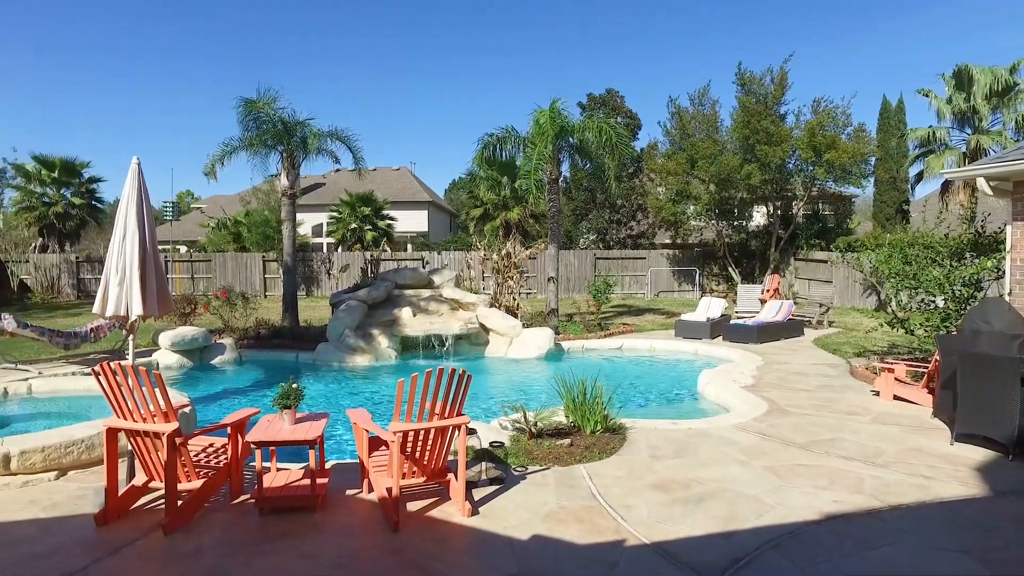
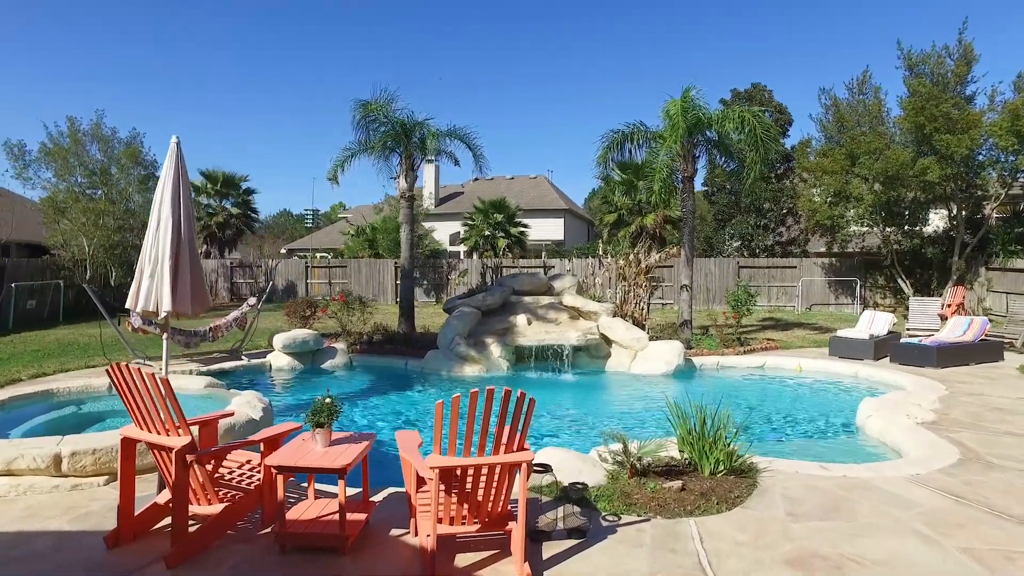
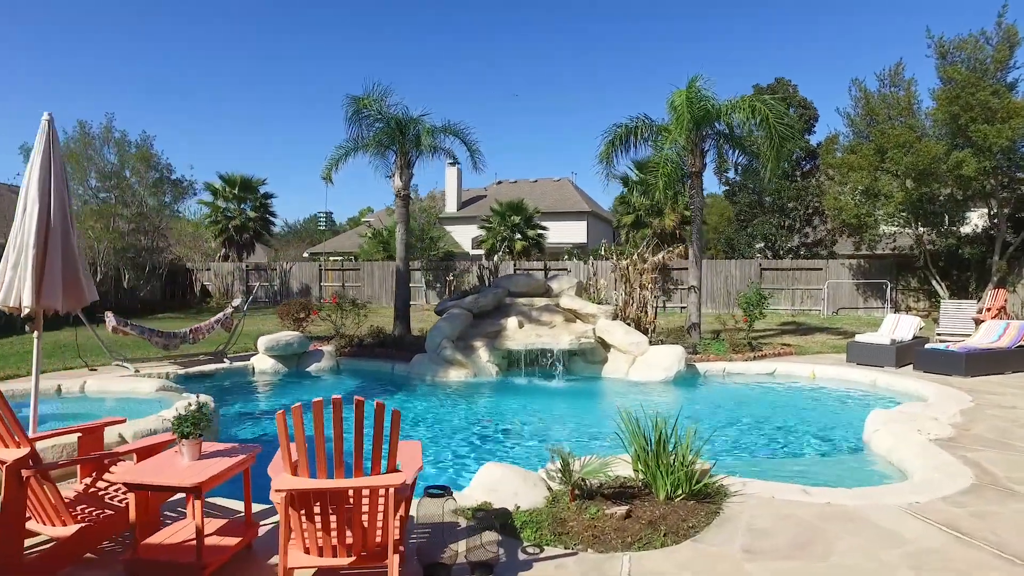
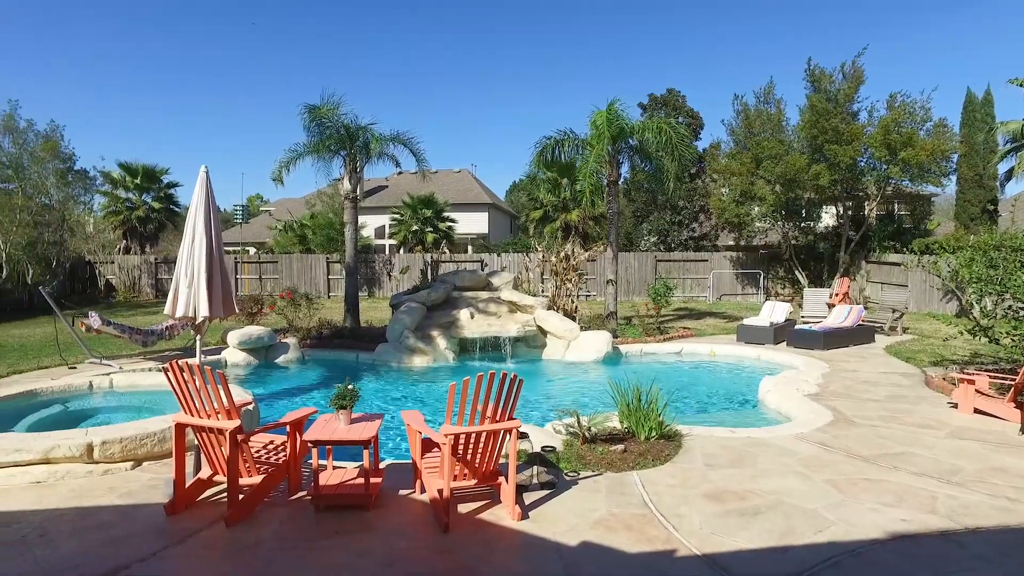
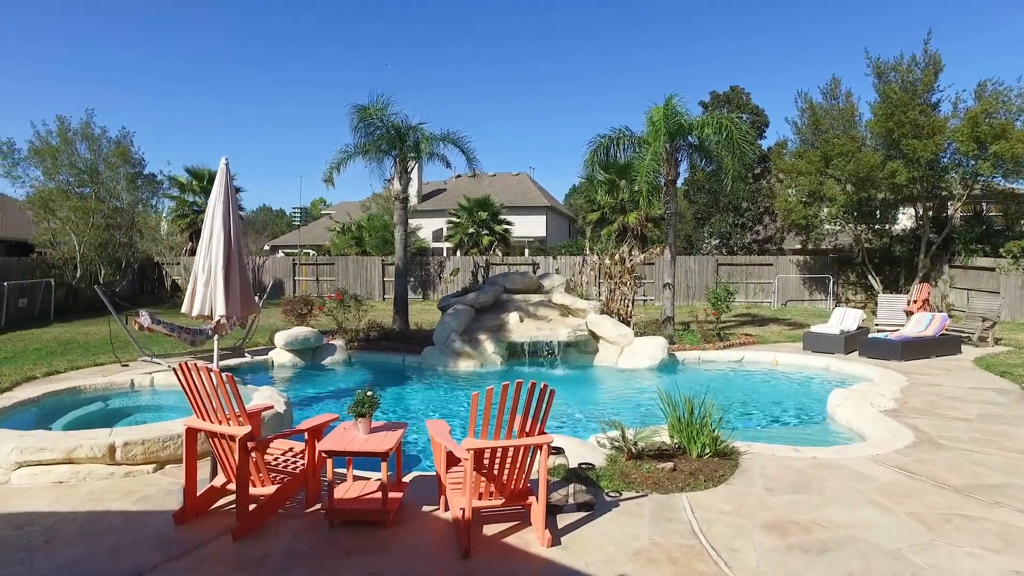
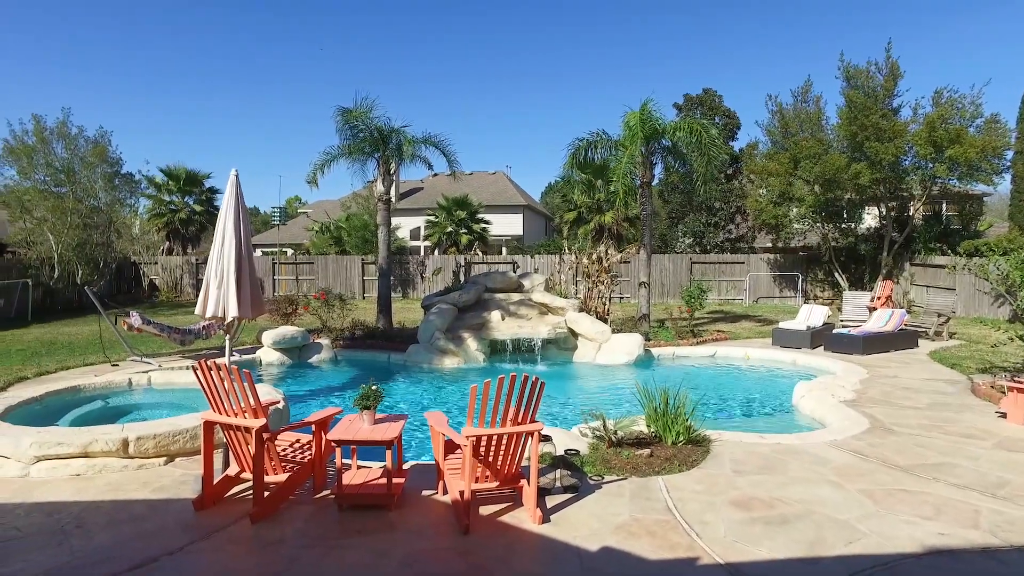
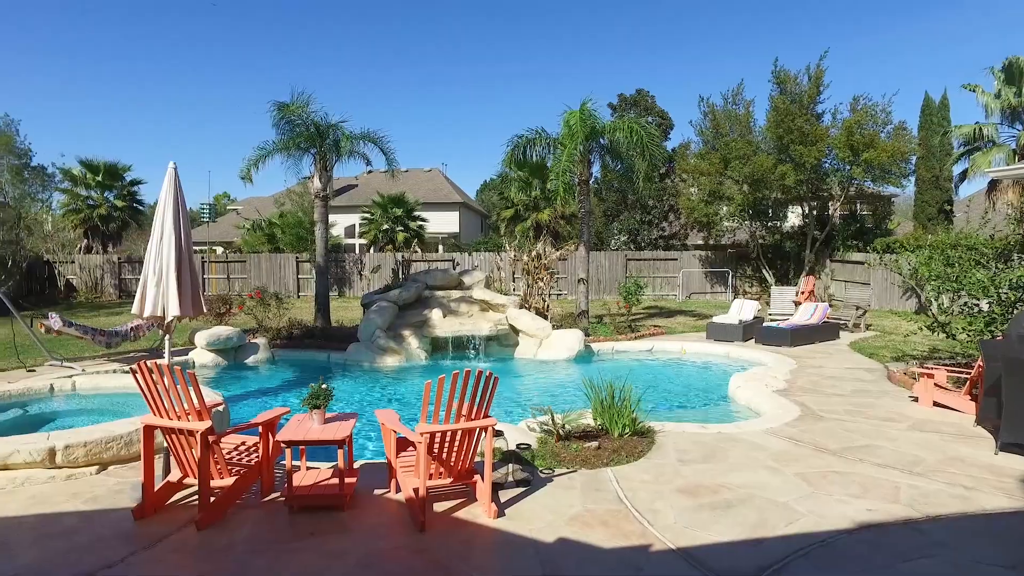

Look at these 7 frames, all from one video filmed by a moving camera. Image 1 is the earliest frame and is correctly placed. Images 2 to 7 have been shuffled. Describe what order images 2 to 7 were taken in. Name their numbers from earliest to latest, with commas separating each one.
7, 4, 6, 5, 2, 3
